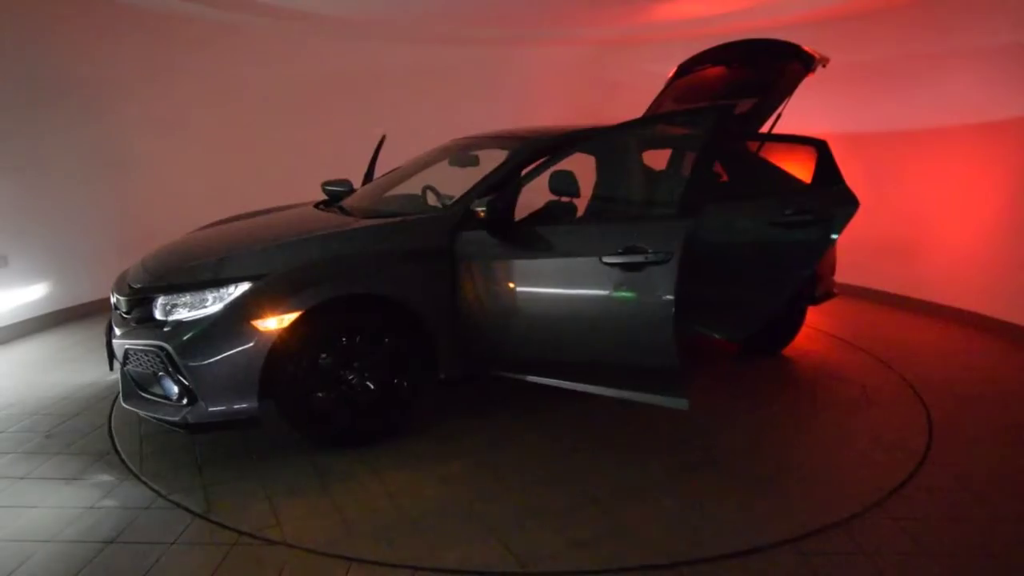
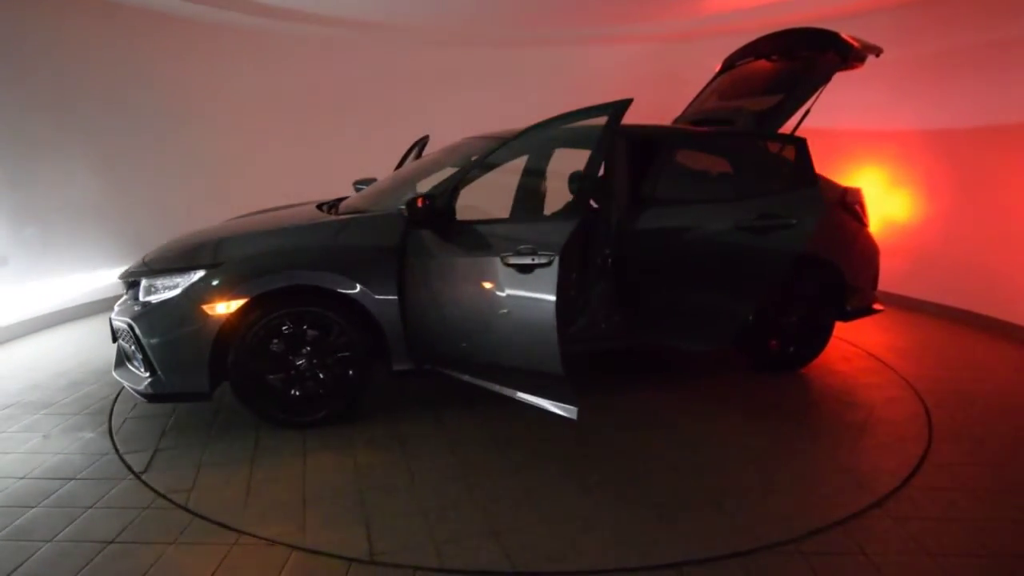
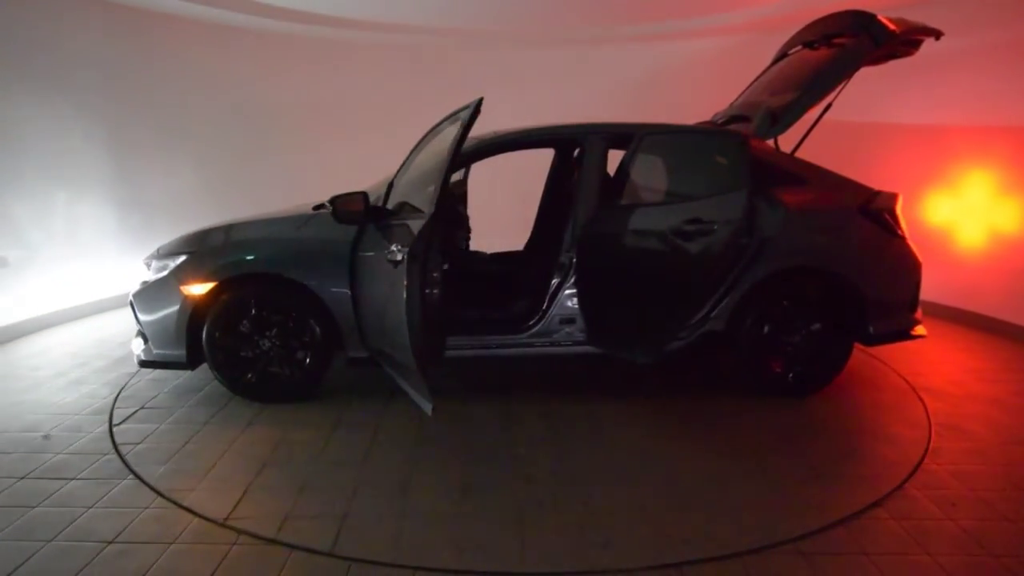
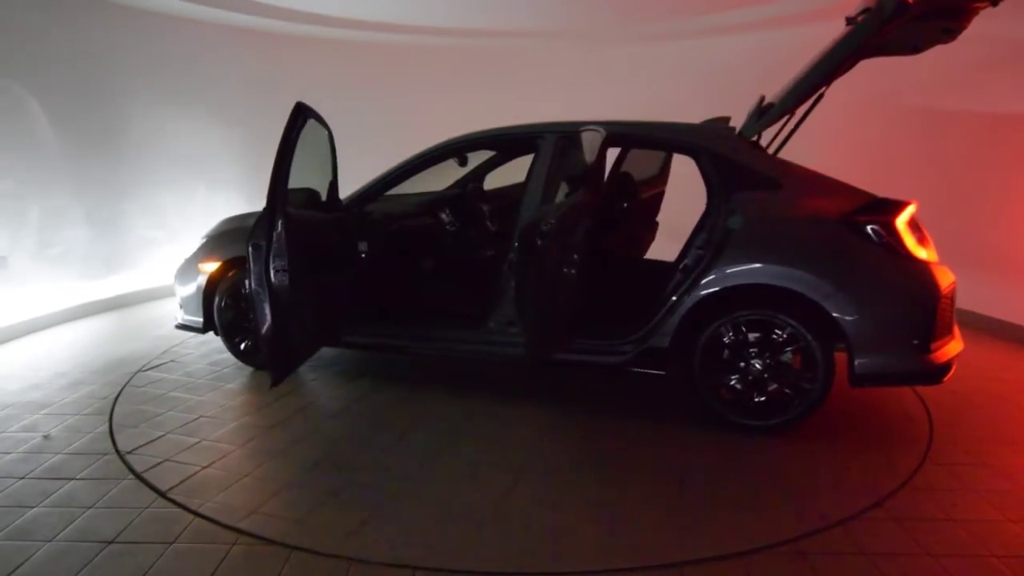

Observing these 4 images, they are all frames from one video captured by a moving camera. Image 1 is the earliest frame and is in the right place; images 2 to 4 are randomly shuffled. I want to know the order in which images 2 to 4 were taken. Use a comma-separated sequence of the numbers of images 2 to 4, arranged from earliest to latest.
2, 3, 4
